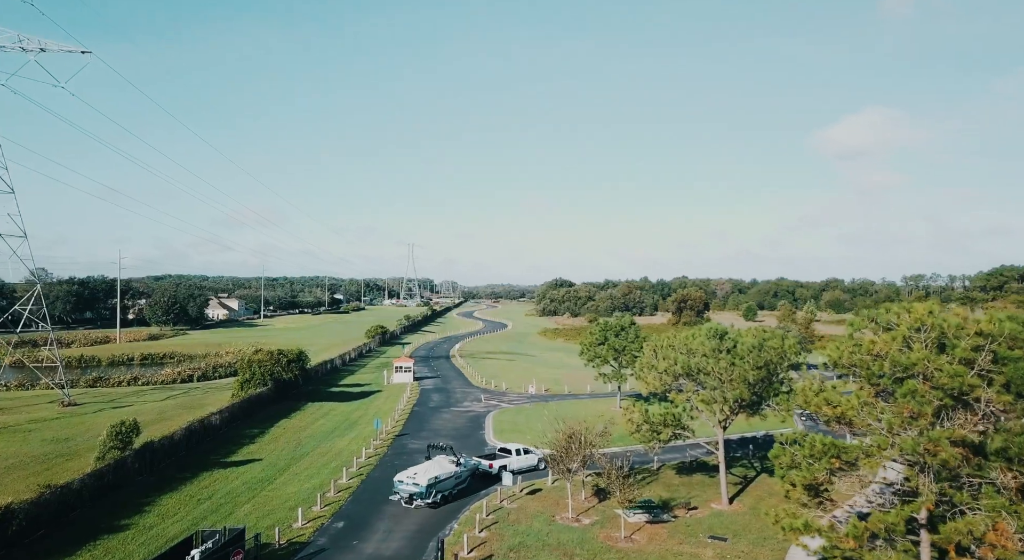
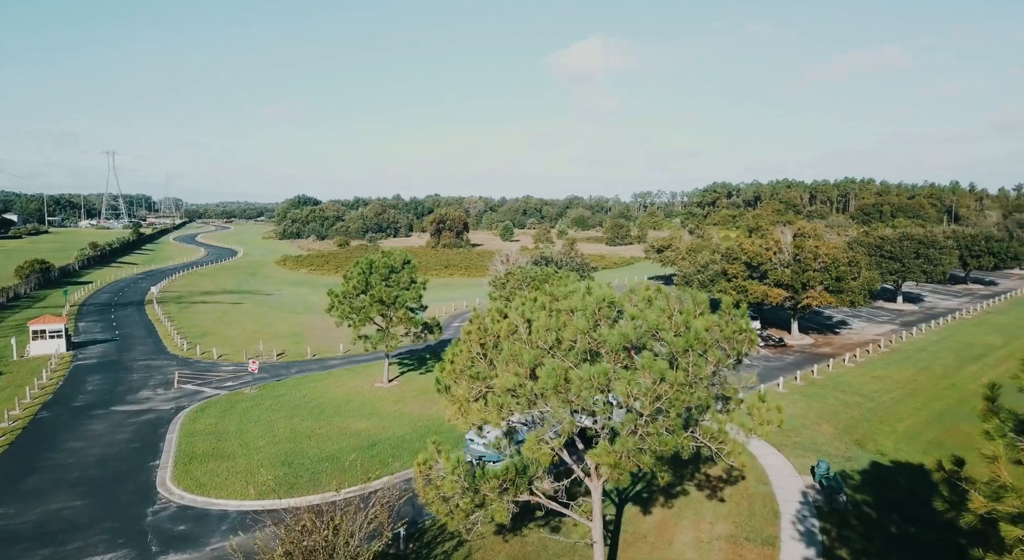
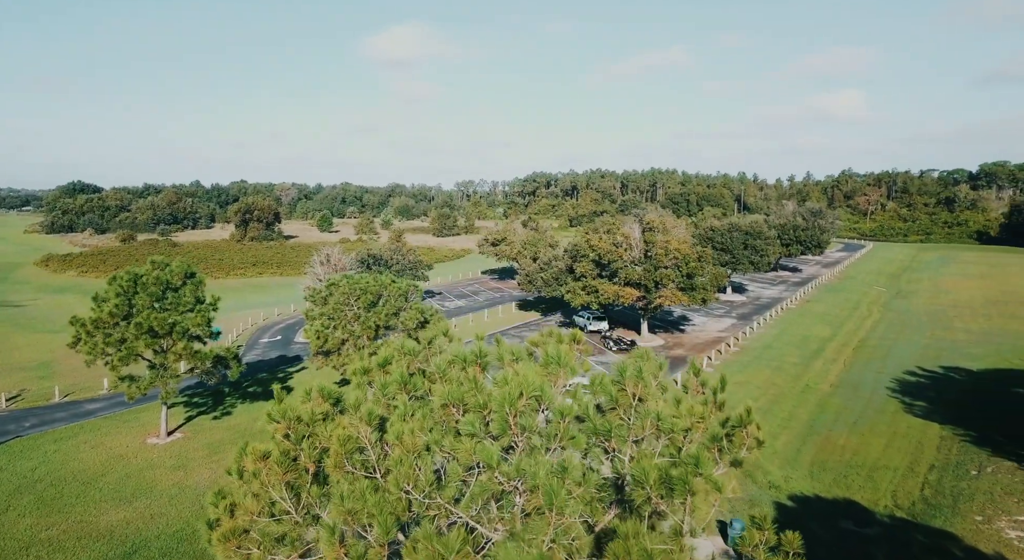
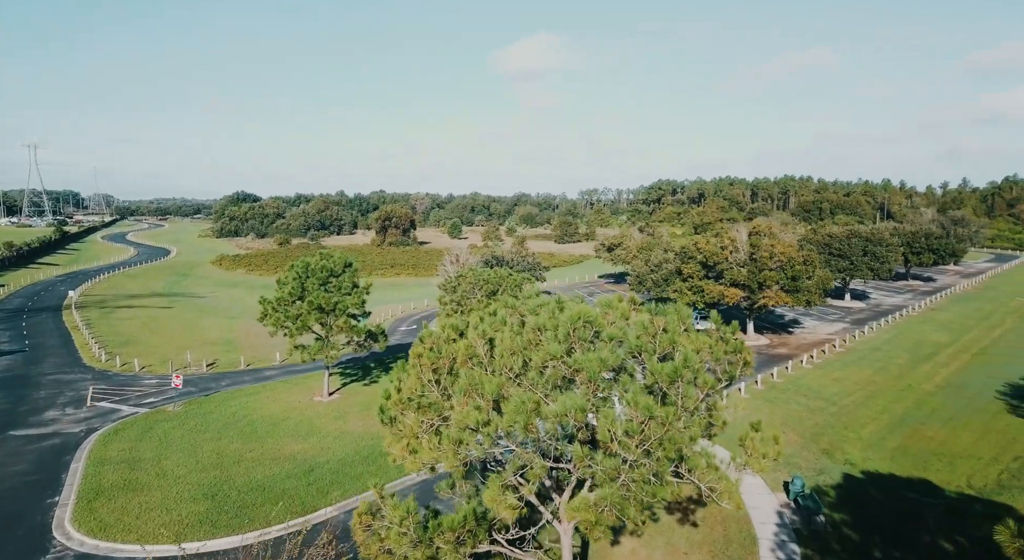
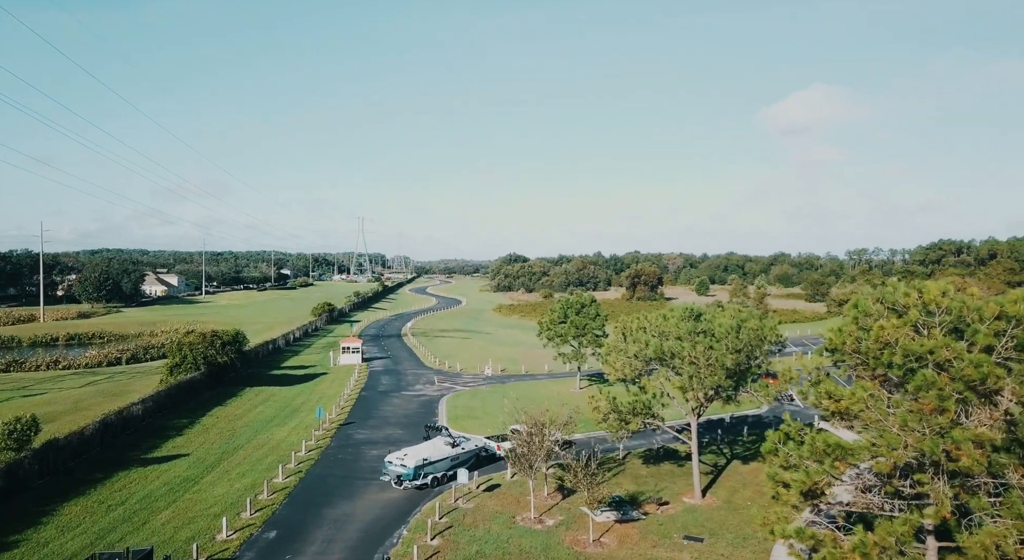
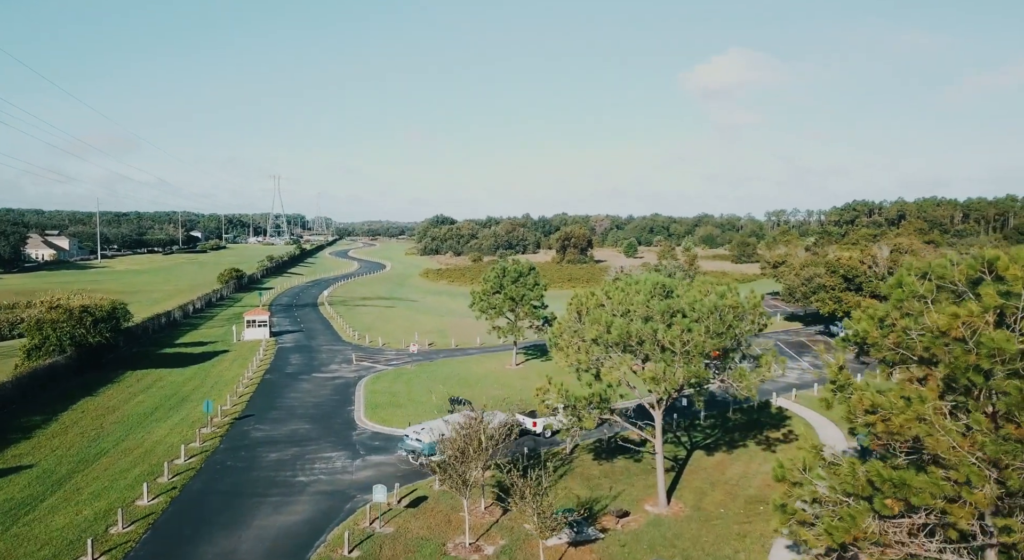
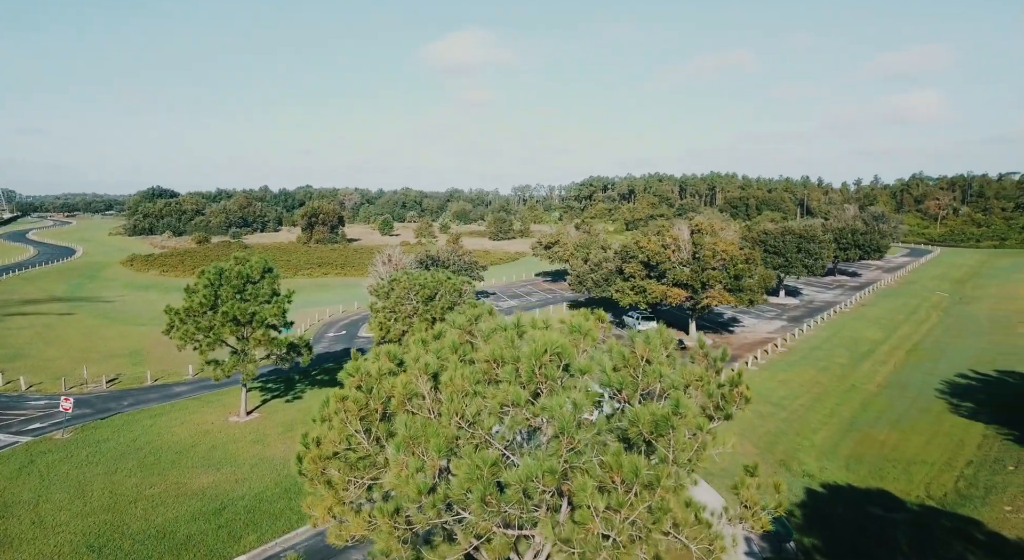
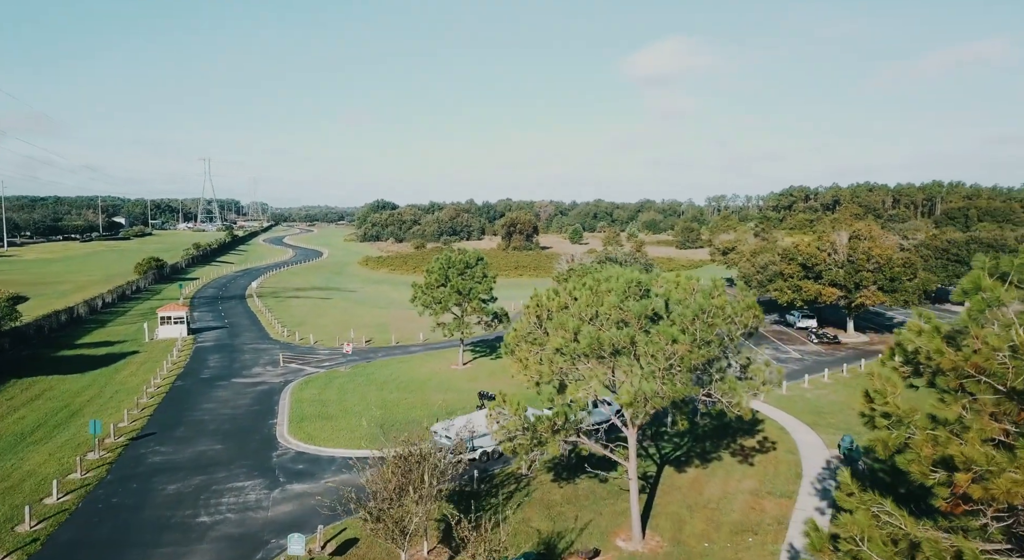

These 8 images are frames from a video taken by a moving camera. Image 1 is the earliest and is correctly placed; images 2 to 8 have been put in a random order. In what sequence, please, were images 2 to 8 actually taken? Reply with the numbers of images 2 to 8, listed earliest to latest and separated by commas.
5, 6, 8, 2, 4, 7, 3
